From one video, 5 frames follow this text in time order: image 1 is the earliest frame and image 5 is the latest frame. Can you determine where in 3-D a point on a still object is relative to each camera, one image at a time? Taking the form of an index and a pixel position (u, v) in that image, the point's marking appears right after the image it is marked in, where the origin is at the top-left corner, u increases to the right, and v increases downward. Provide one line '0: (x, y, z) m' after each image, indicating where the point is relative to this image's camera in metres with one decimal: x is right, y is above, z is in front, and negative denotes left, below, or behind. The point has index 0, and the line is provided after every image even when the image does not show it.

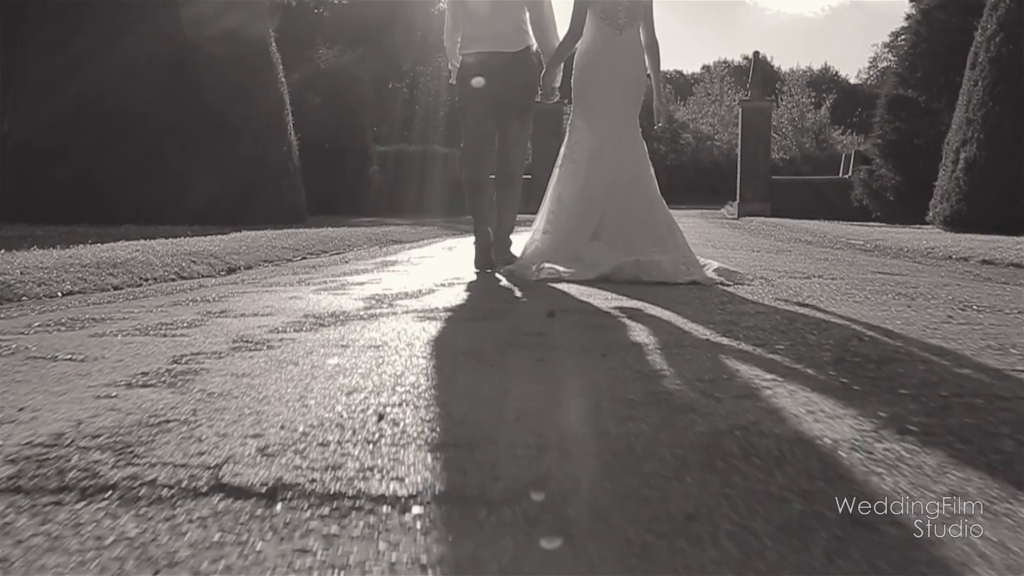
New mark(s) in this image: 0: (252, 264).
0: (-1.8, +0.2, +7.3) m
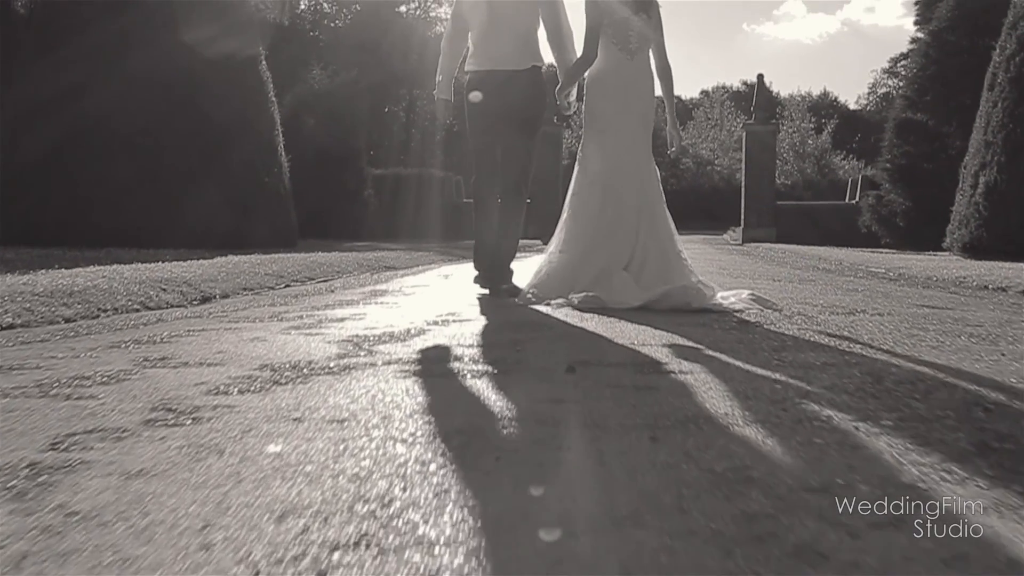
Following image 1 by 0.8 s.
0: (-1.8, 0.0, +6.7) m
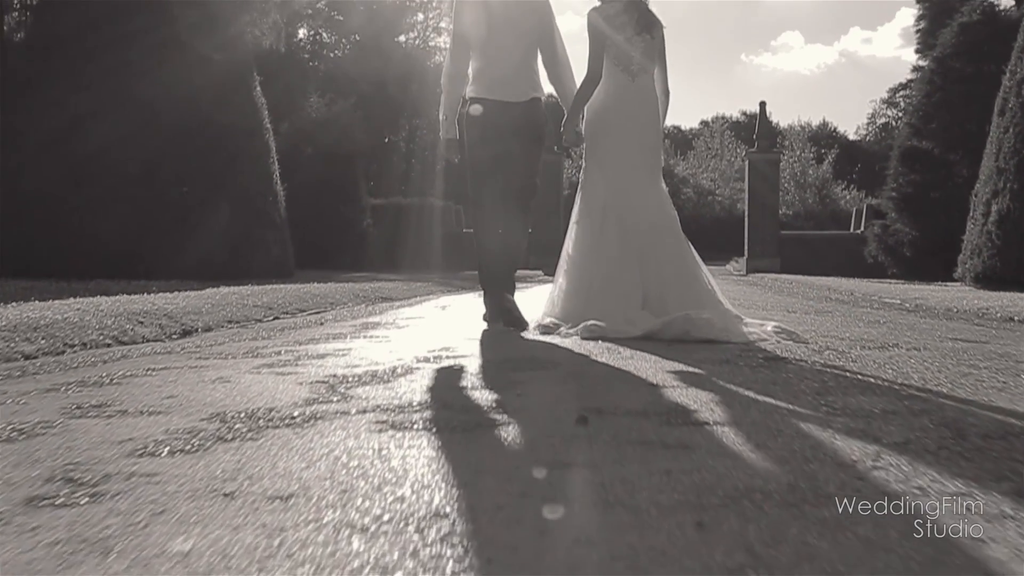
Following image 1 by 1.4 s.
0: (-1.8, -0.2, +6.3) m
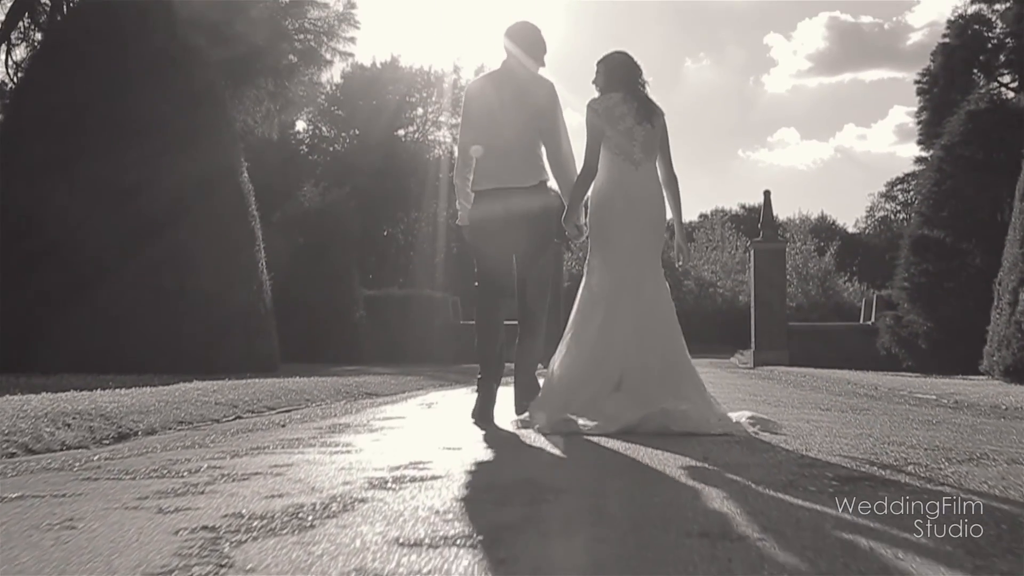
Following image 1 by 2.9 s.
0: (-1.8, -0.7, +5.4) m
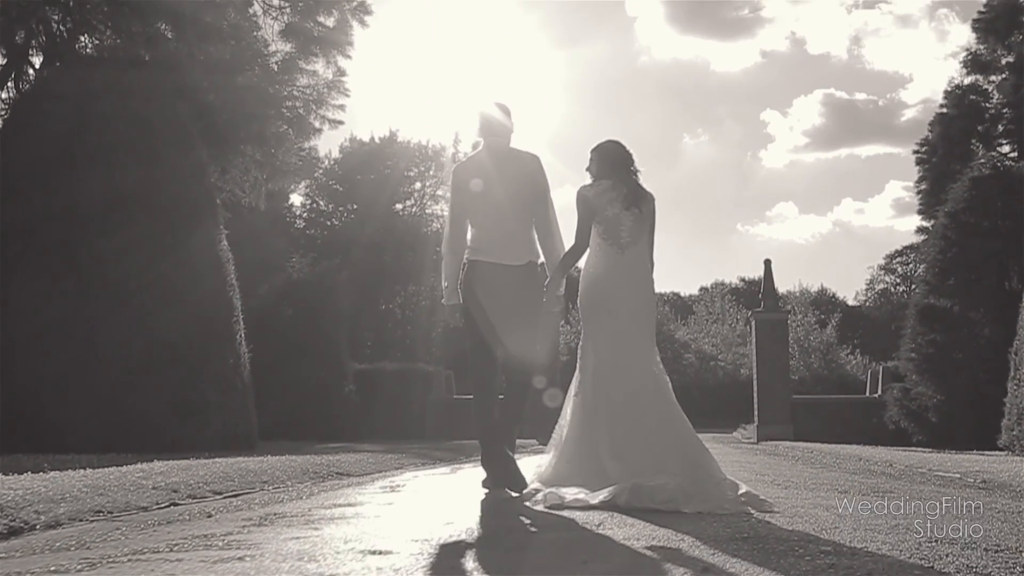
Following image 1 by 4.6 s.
0: (-2.0, -1.0, +4.6) m
